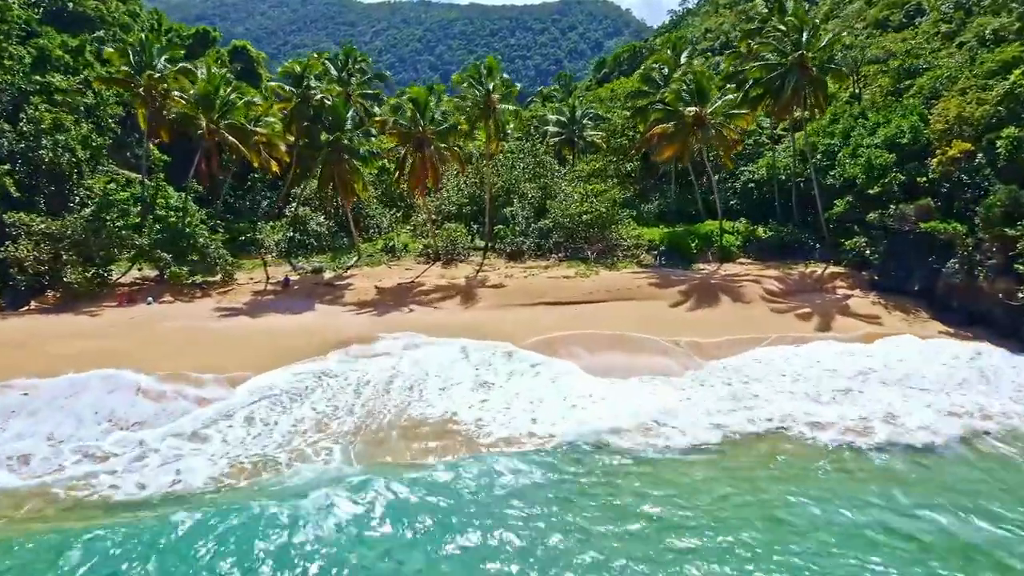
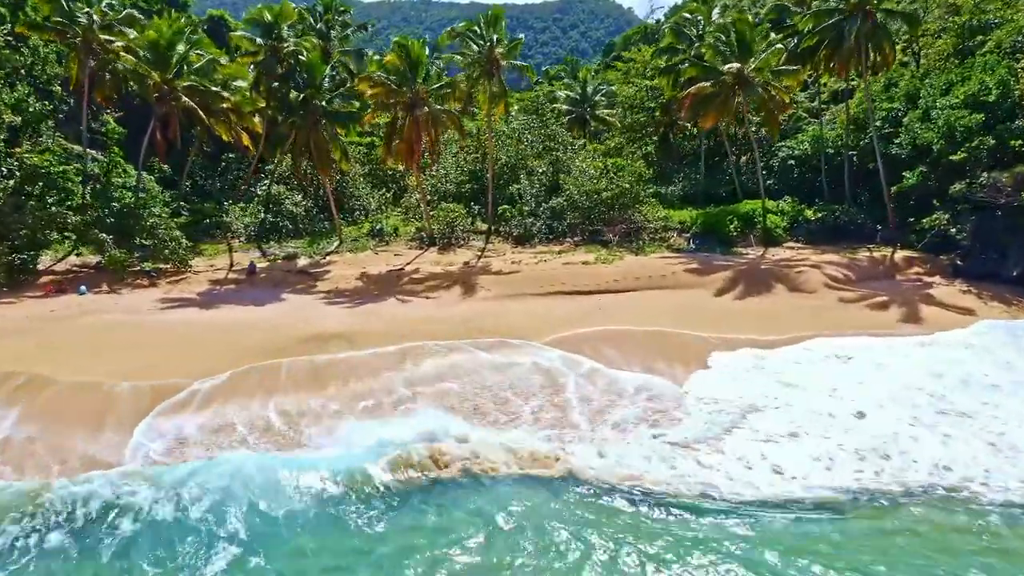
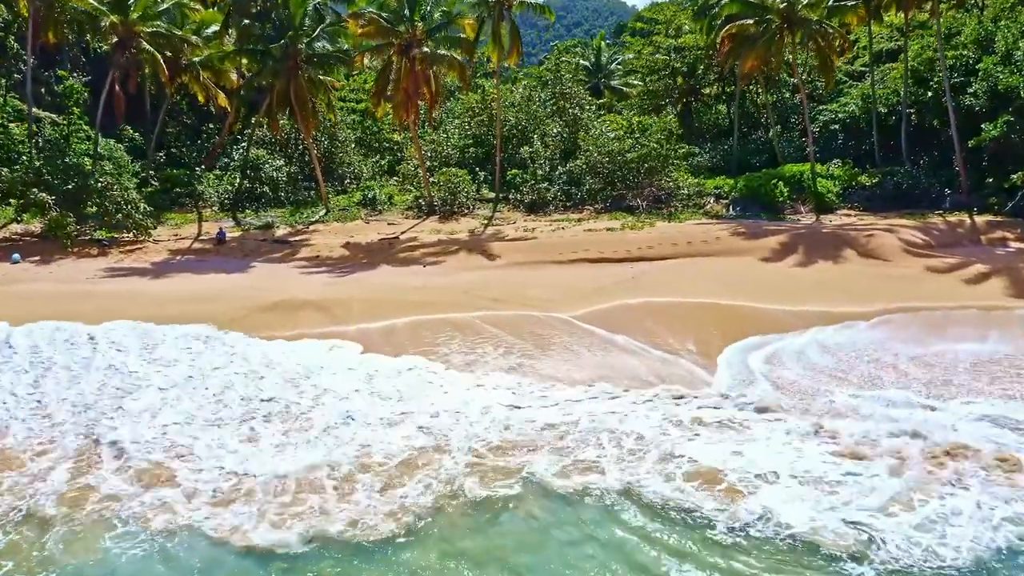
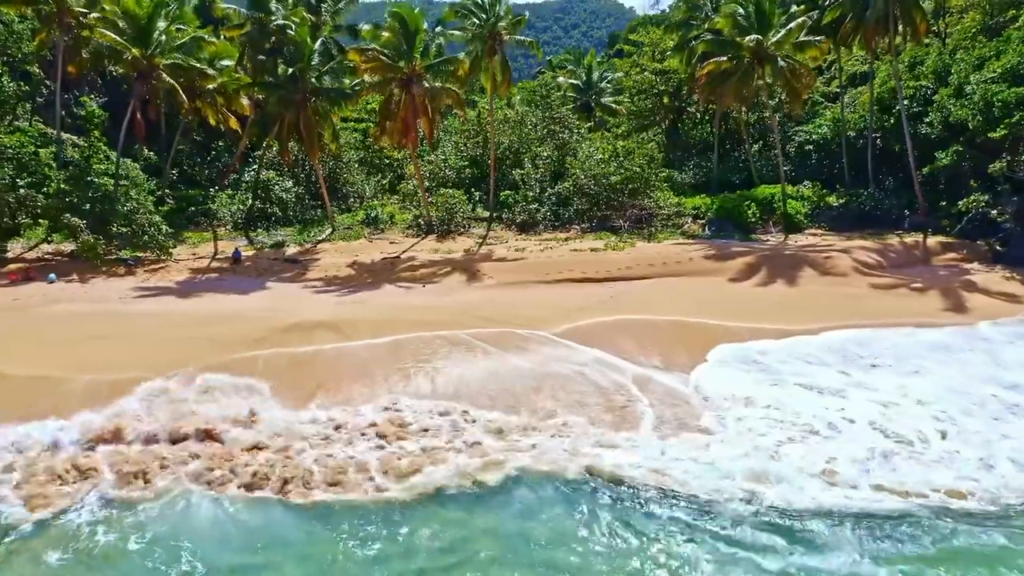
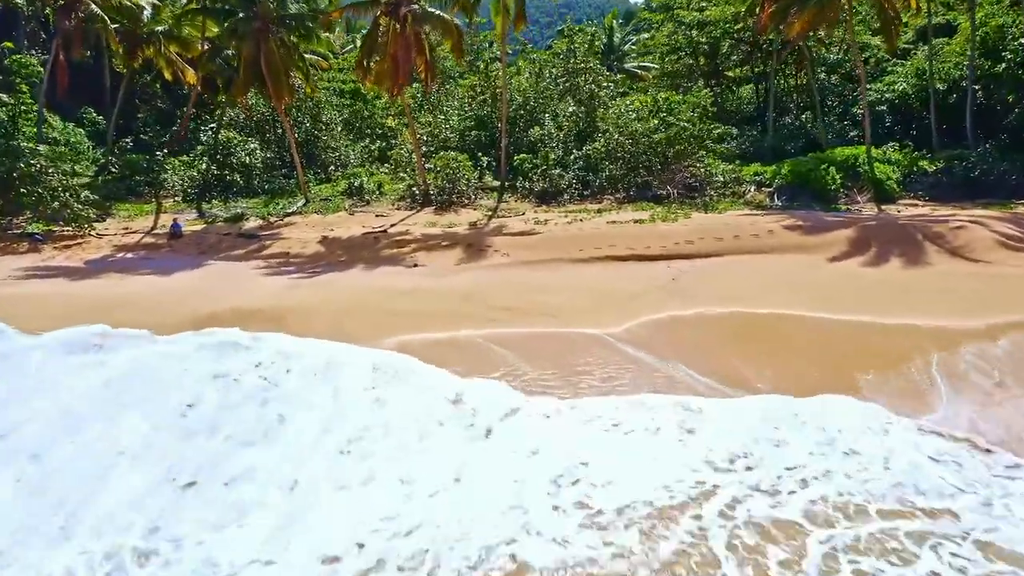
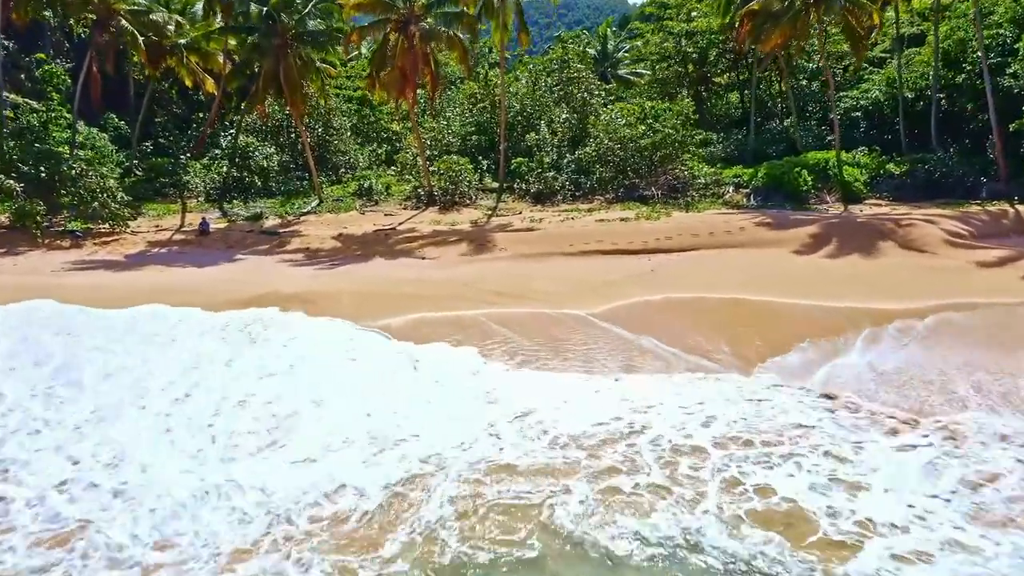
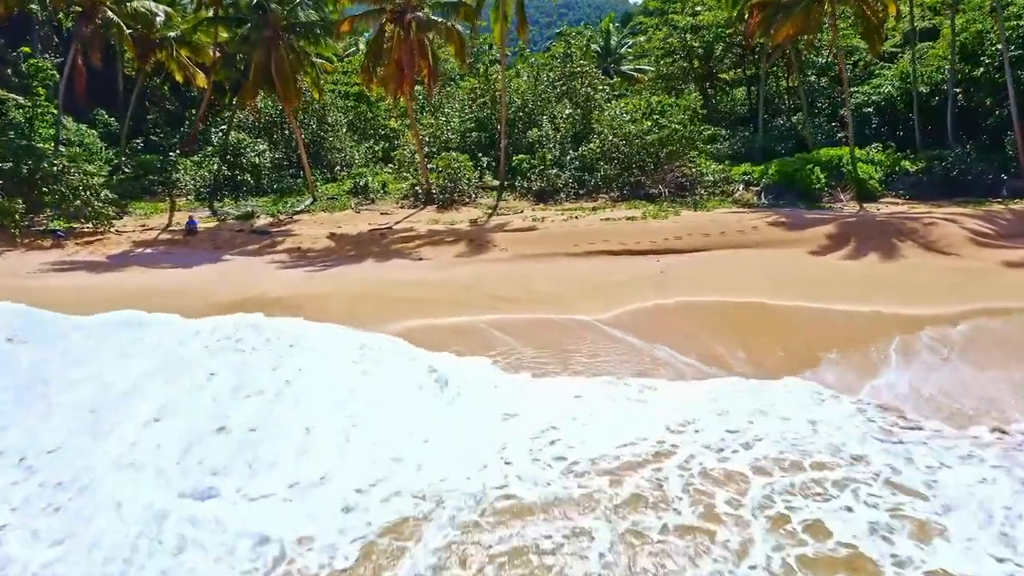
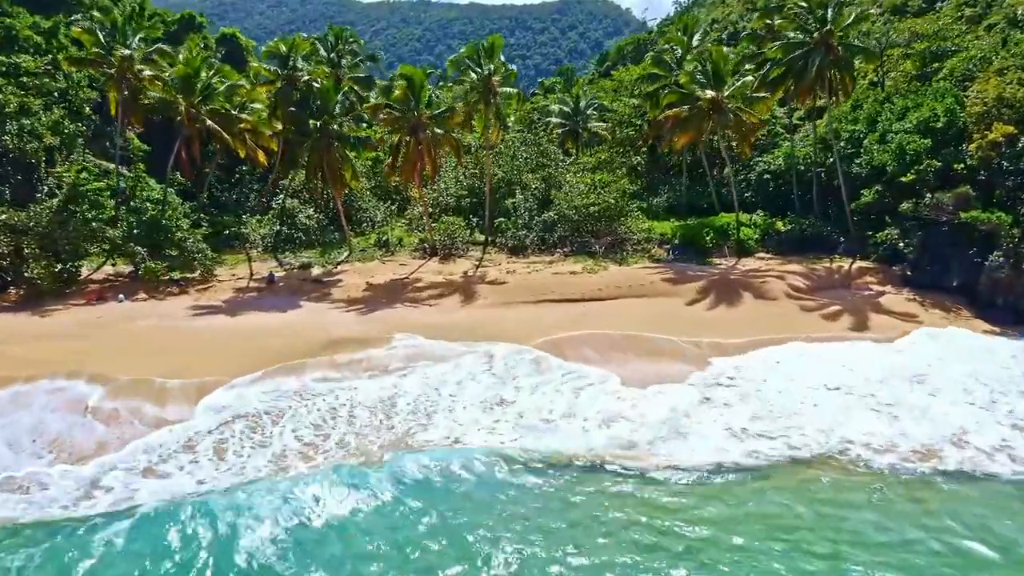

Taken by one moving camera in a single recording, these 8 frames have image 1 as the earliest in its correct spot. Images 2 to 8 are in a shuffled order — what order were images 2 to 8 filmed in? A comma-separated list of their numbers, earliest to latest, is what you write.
8, 2, 4, 3, 6, 7, 5
